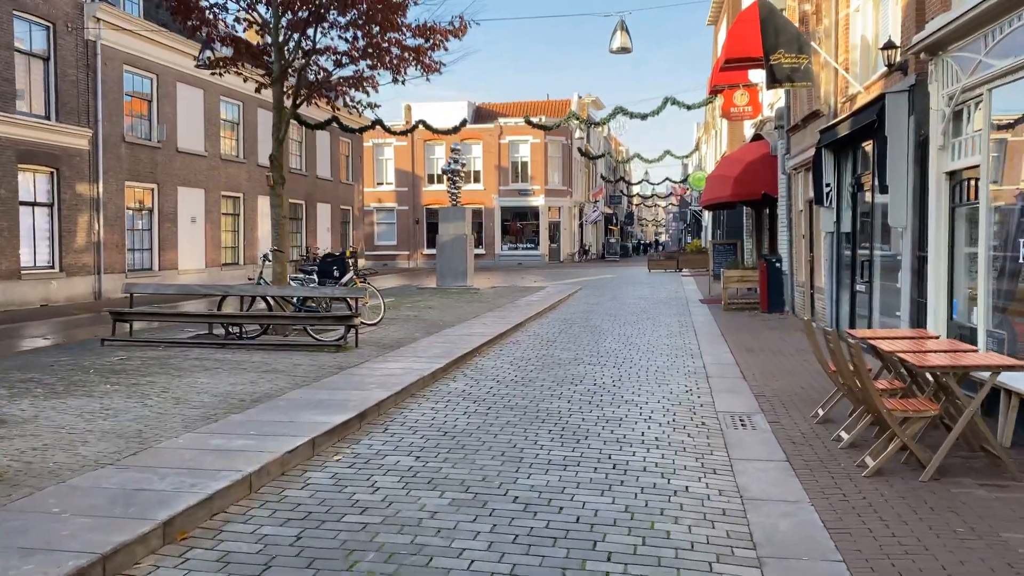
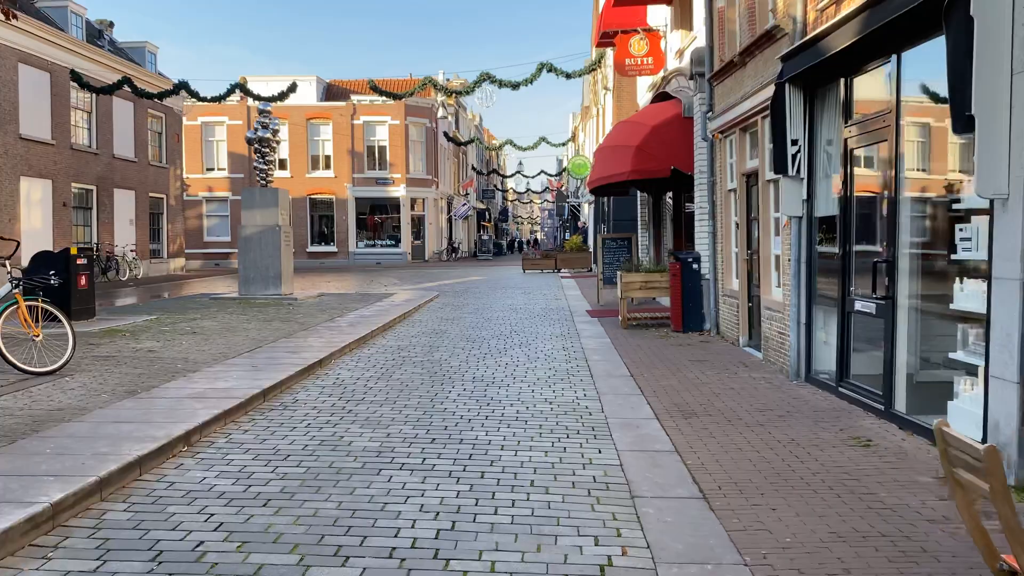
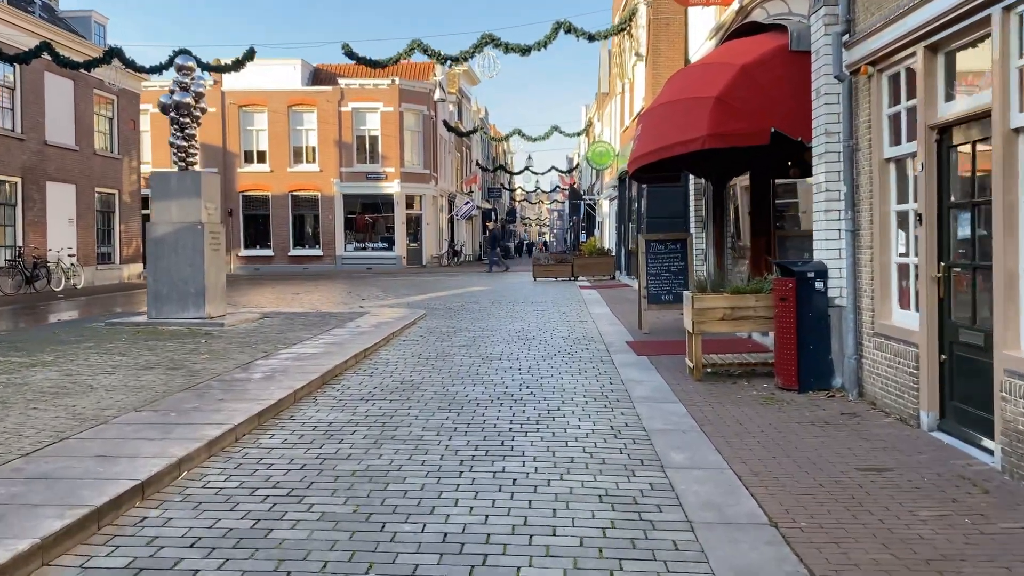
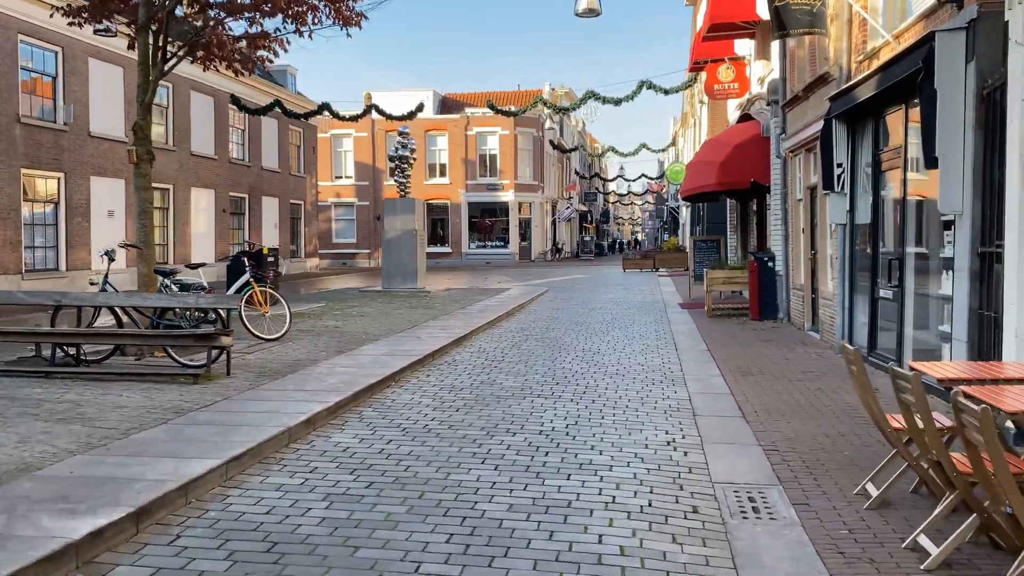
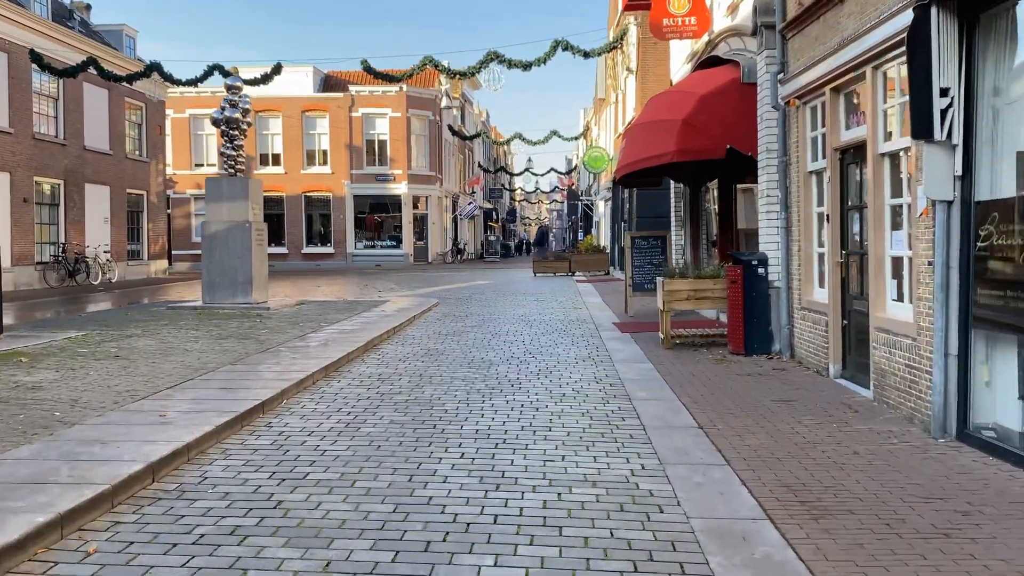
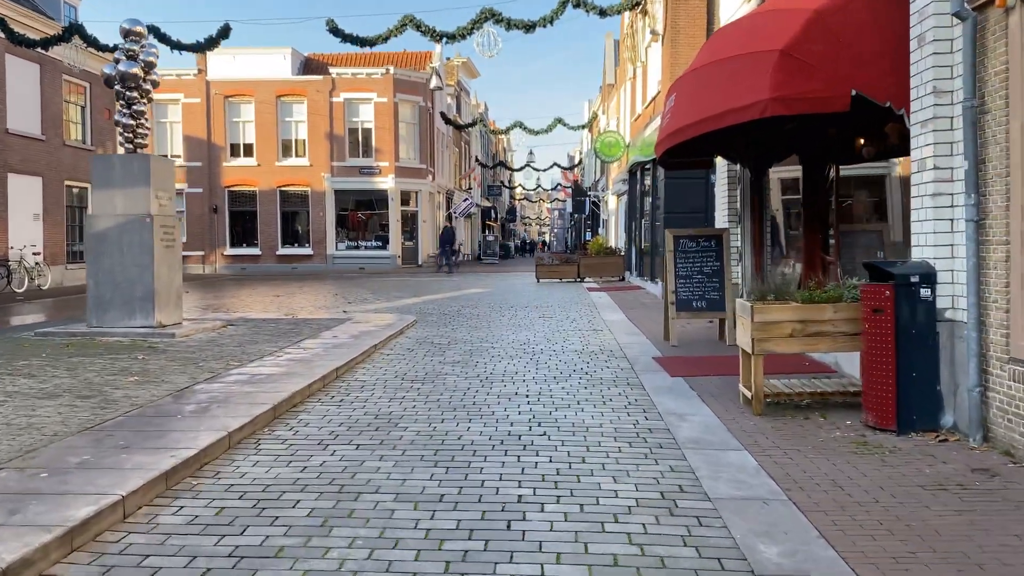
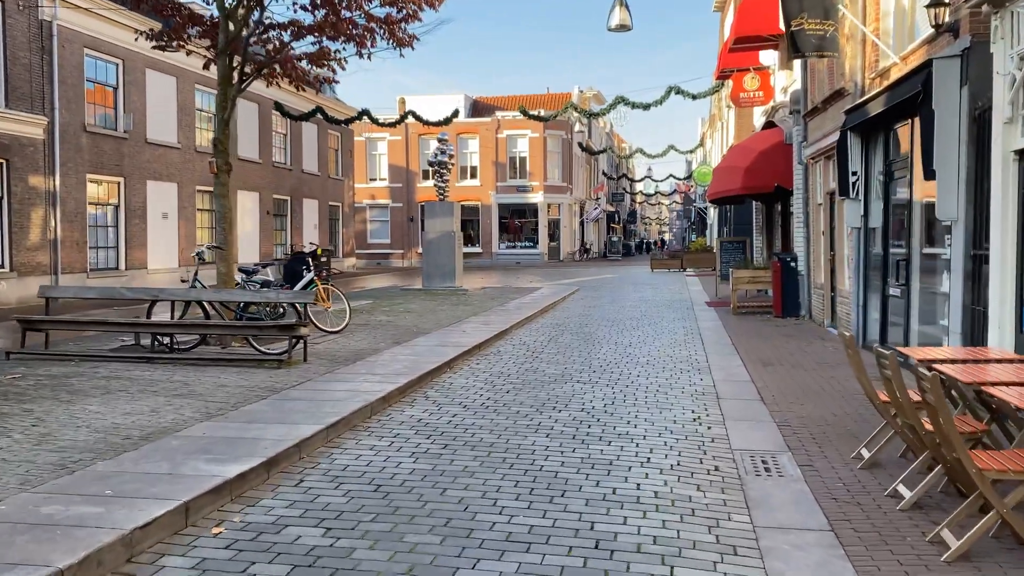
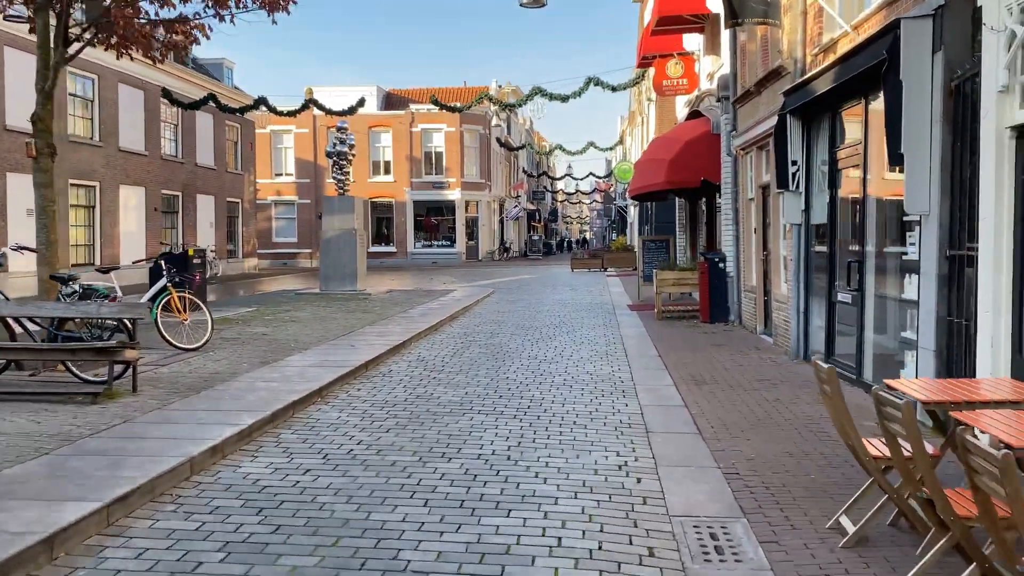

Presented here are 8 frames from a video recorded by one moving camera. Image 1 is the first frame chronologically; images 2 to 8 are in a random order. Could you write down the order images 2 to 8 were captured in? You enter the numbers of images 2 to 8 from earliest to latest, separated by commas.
7, 4, 8, 2, 5, 3, 6
